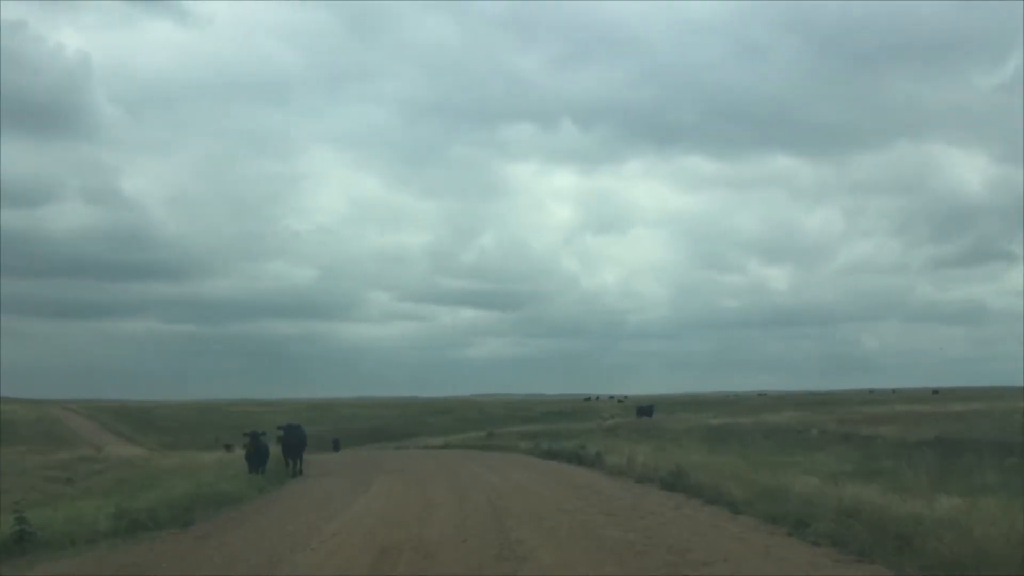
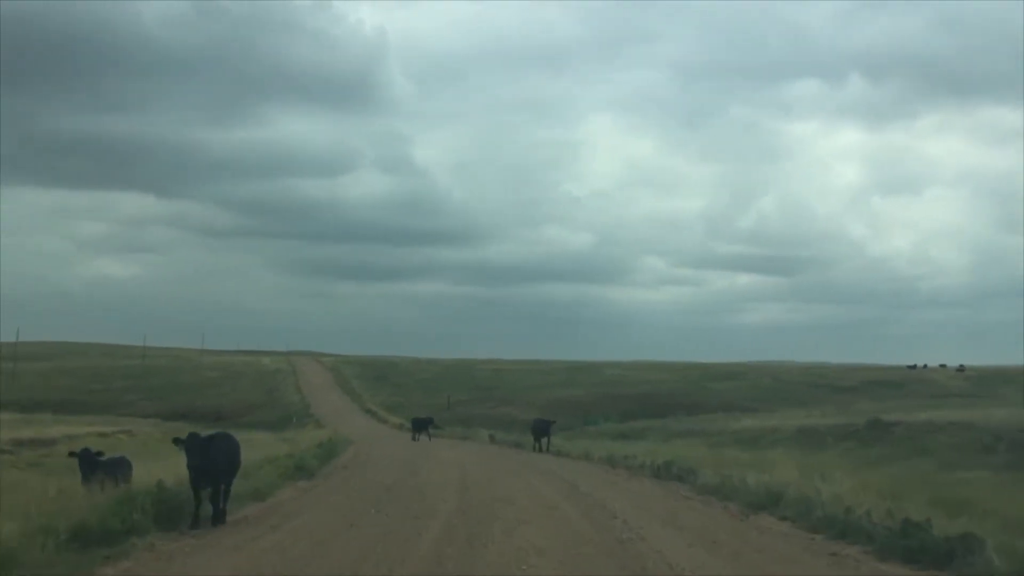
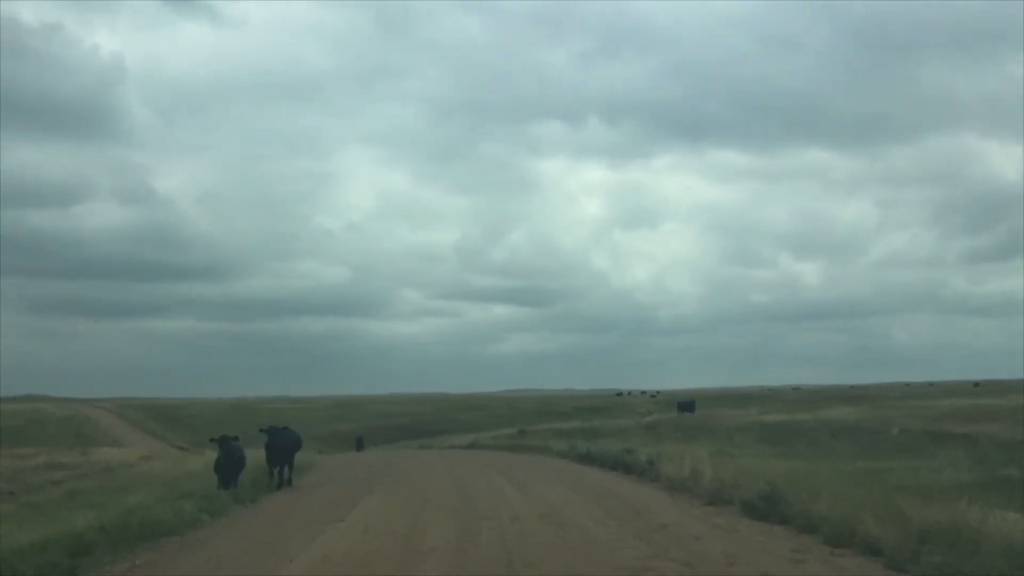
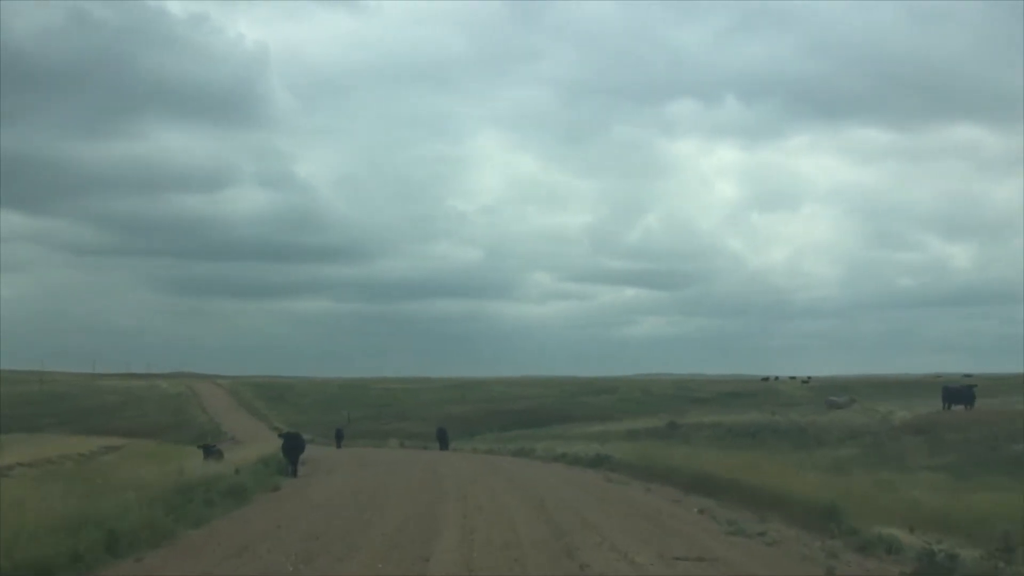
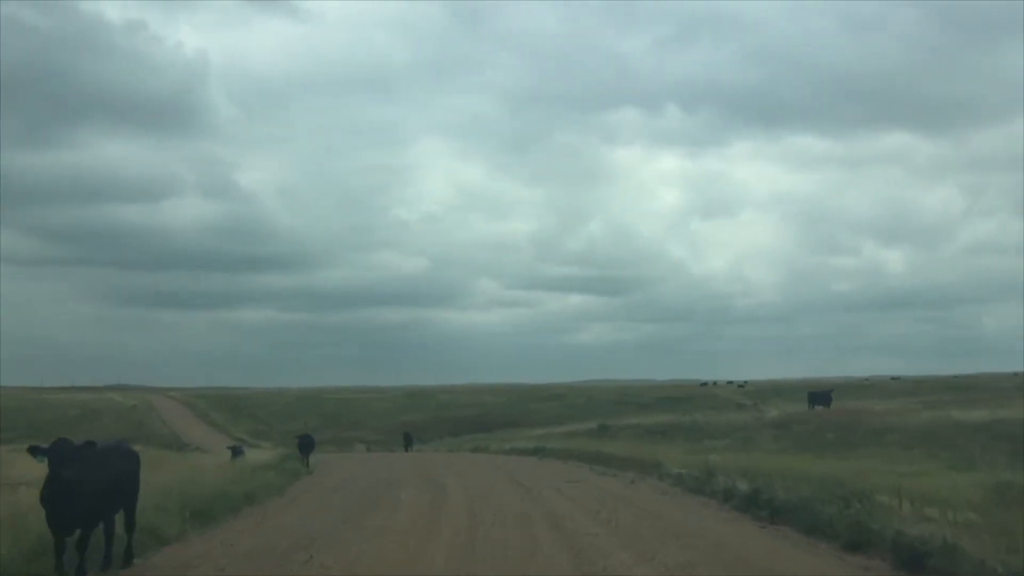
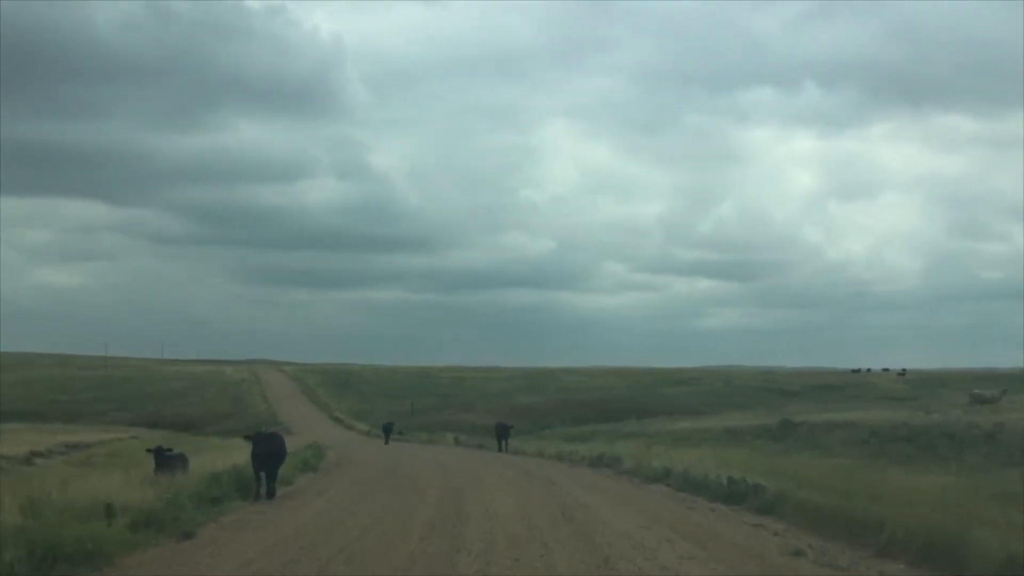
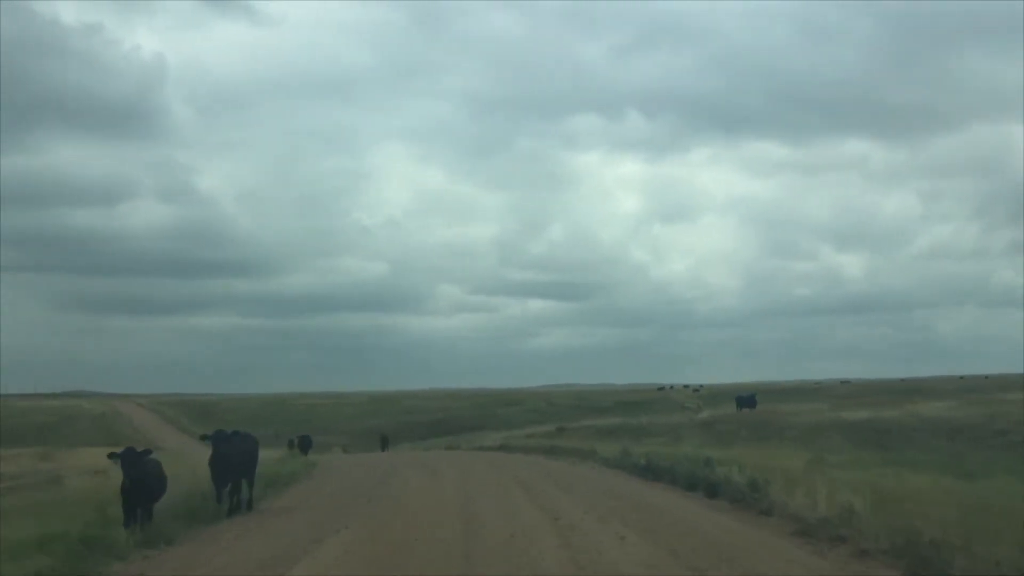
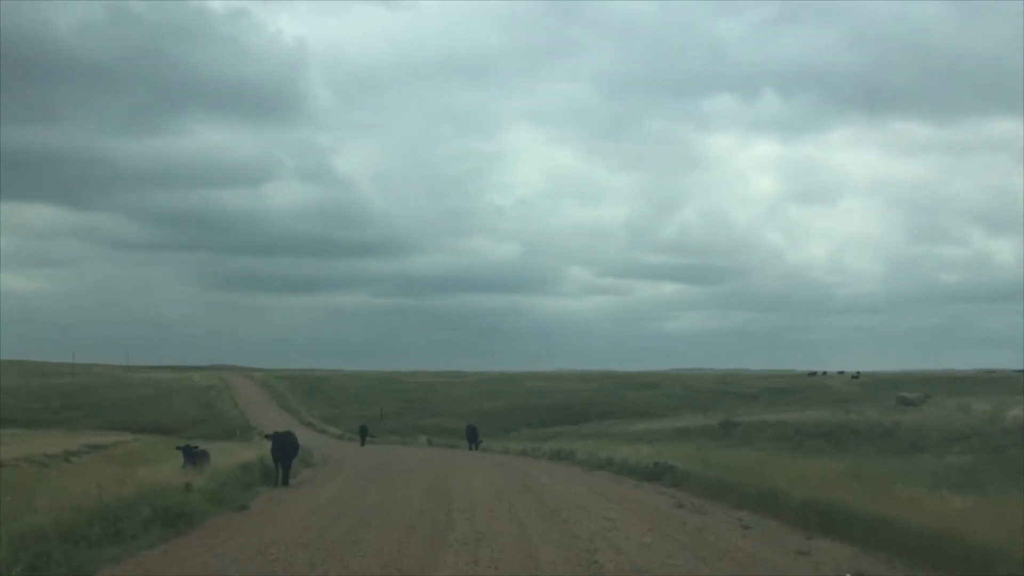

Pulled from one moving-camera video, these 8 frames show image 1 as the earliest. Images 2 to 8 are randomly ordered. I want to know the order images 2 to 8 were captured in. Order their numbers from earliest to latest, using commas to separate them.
3, 7, 5, 4, 8, 6, 2
